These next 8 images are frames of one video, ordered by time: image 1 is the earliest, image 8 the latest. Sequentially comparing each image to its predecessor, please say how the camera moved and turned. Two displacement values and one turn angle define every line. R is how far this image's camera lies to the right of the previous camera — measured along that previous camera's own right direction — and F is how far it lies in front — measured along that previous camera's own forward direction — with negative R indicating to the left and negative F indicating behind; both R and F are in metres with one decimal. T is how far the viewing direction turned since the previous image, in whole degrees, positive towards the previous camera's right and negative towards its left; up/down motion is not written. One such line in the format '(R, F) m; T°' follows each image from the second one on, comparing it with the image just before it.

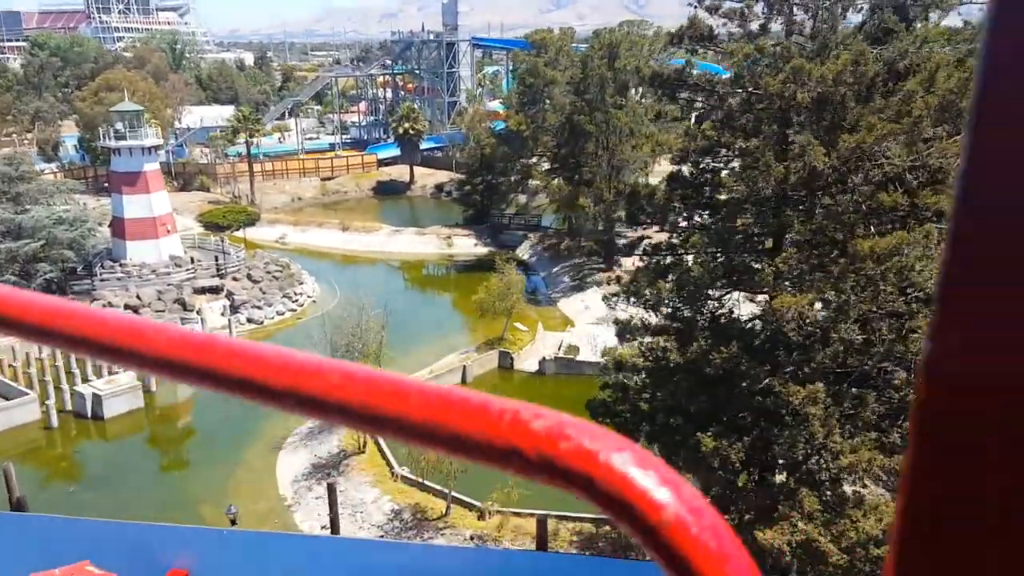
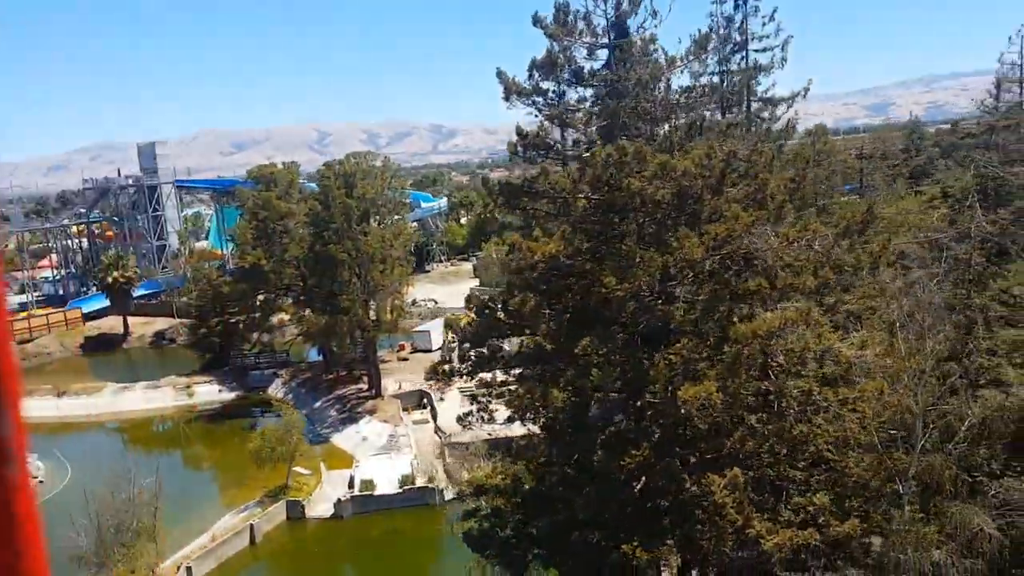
(-1.7, +1.2) m; +18°
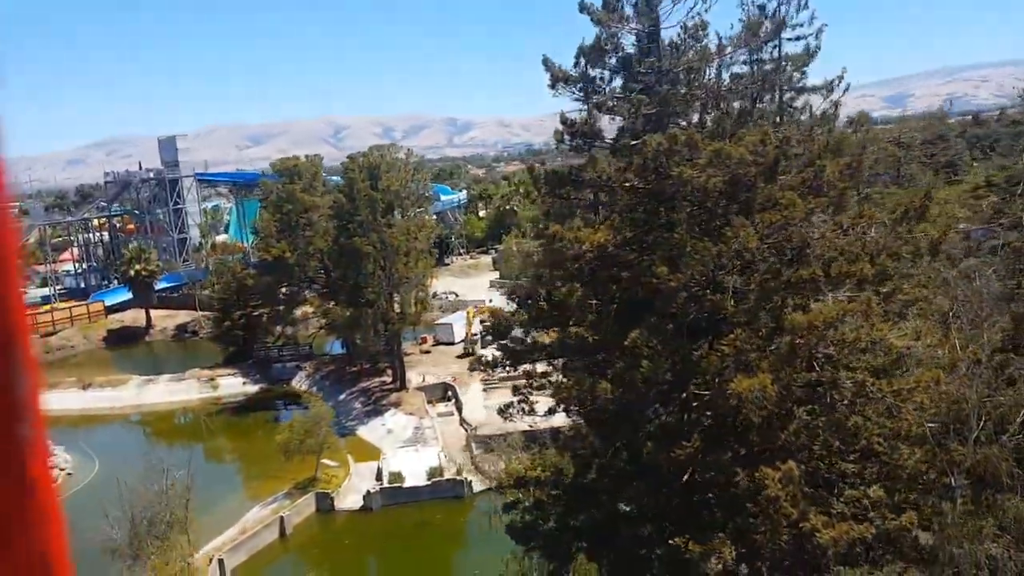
(-0.4, +0.2) m; -1°
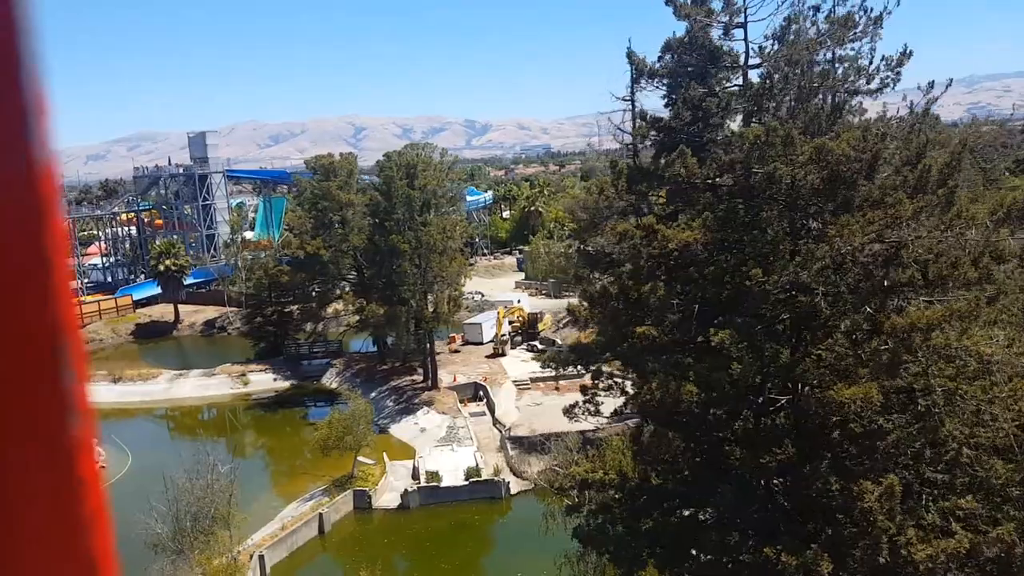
(-0.8, +0.3) m; -1°
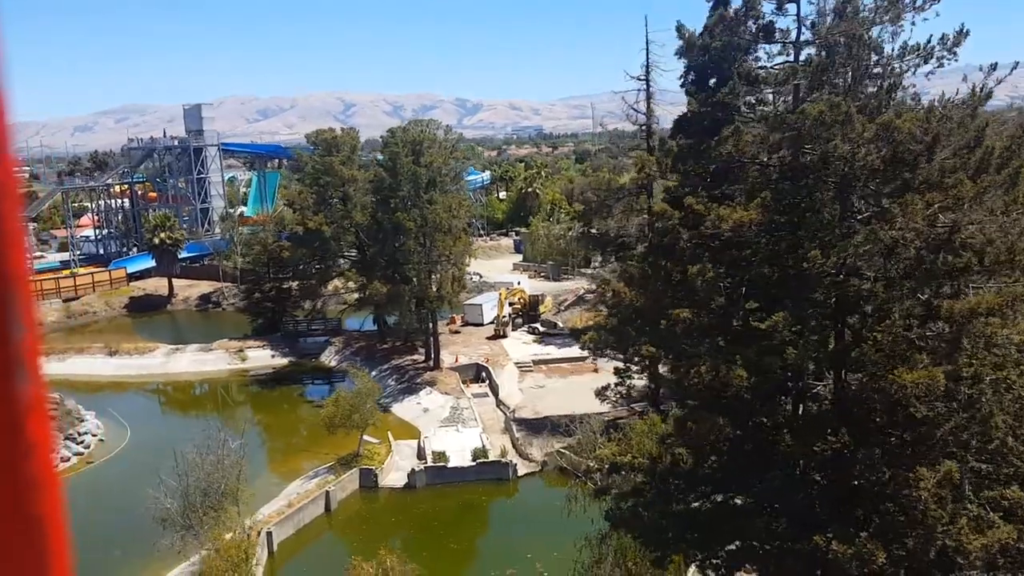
(-0.7, +0.3) m; +1°
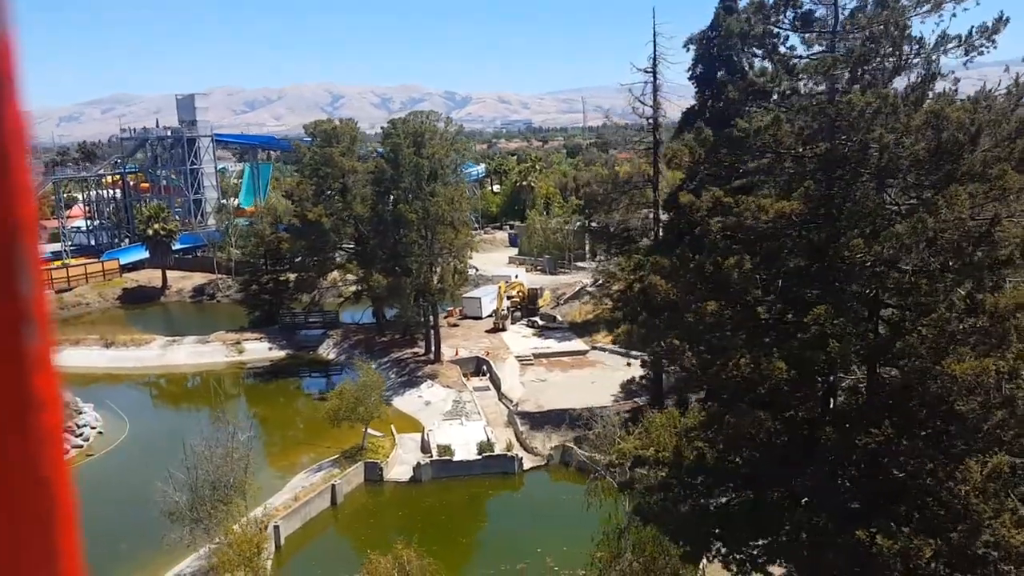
(-0.5, +0.2) m; +1°
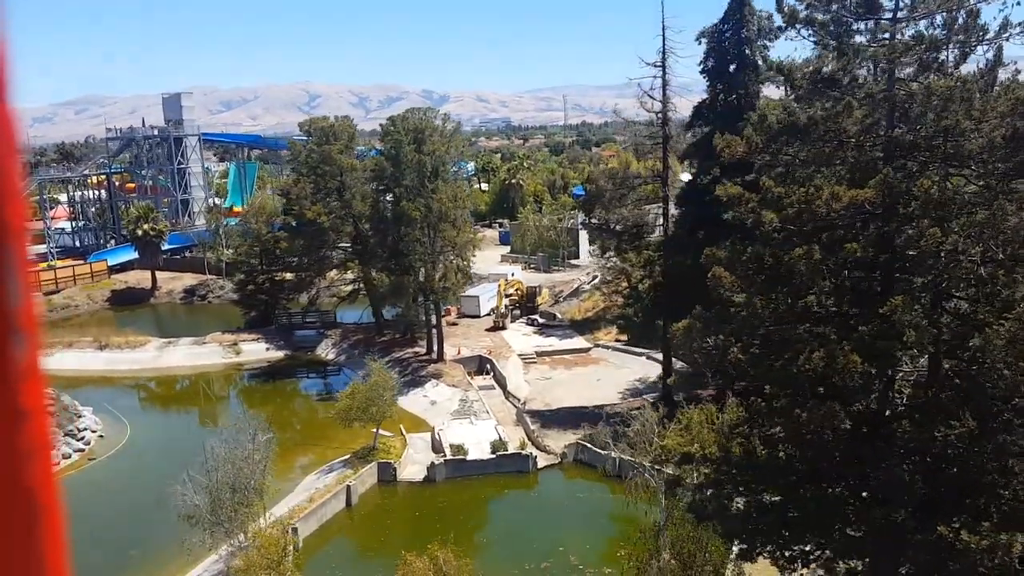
(-0.9, +0.3) m; +1°
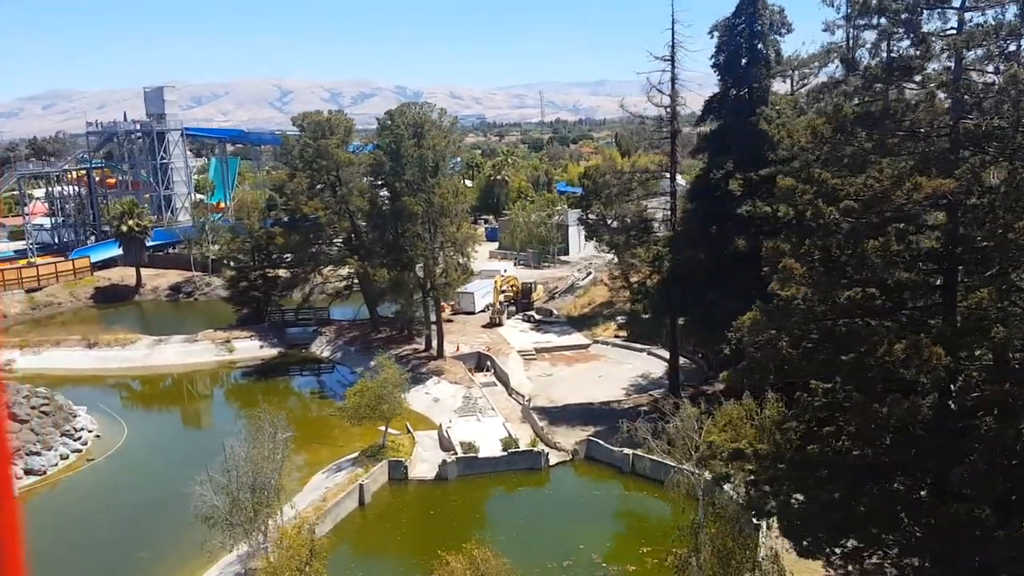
(-1.1, +0.3) m; +2°
